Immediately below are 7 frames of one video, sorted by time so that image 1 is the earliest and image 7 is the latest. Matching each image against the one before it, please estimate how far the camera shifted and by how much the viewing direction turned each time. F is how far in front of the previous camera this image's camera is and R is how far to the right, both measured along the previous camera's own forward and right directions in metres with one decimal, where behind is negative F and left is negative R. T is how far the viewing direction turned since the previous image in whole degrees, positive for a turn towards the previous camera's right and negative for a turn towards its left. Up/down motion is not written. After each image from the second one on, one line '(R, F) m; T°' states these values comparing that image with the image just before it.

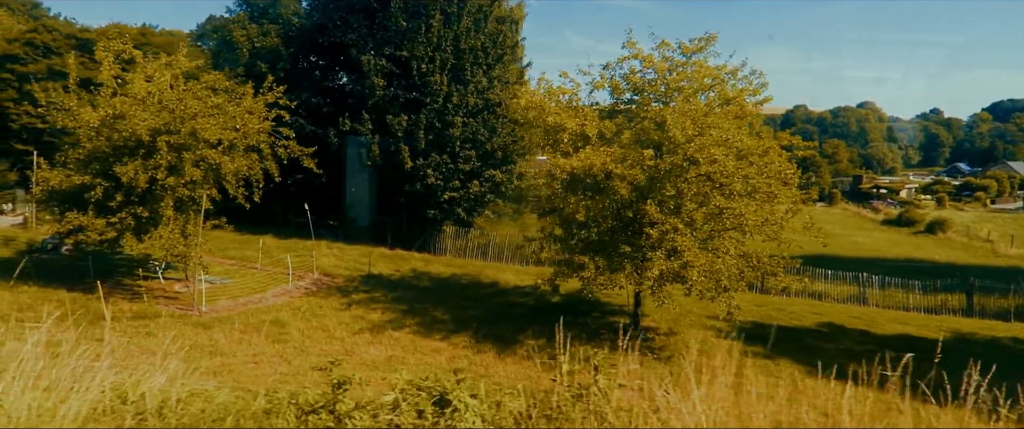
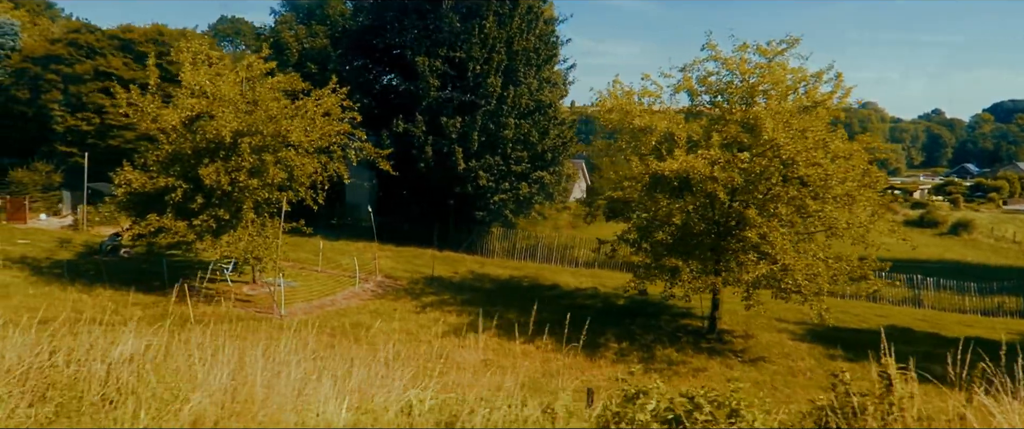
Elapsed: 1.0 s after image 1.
(-2.0, +0.1) m; 0°
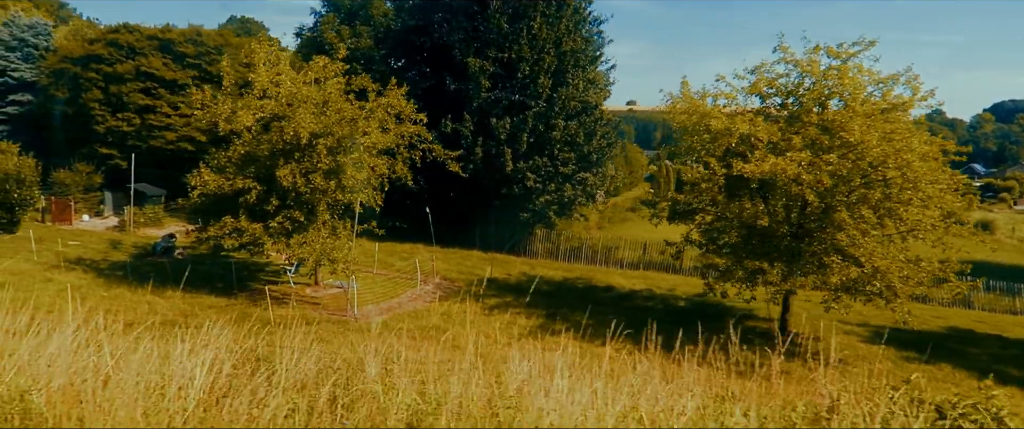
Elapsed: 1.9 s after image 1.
(-1.8, +0.1) m; 0°
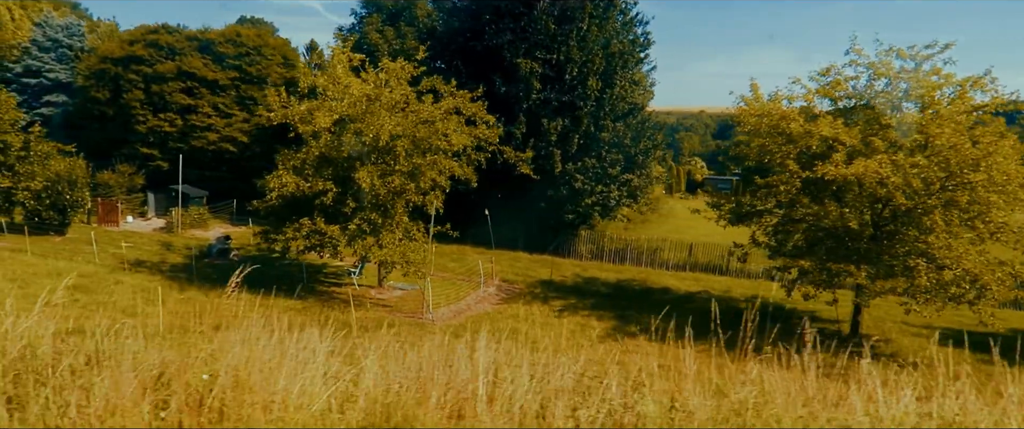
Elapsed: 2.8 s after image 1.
(-1.9, 0.0) m; 0°
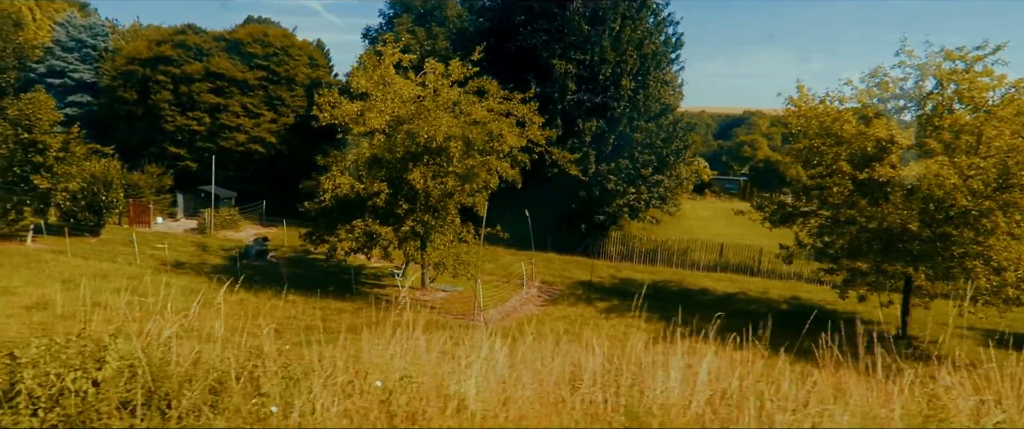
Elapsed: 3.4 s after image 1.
(-1.3, 0.0) m; 0°
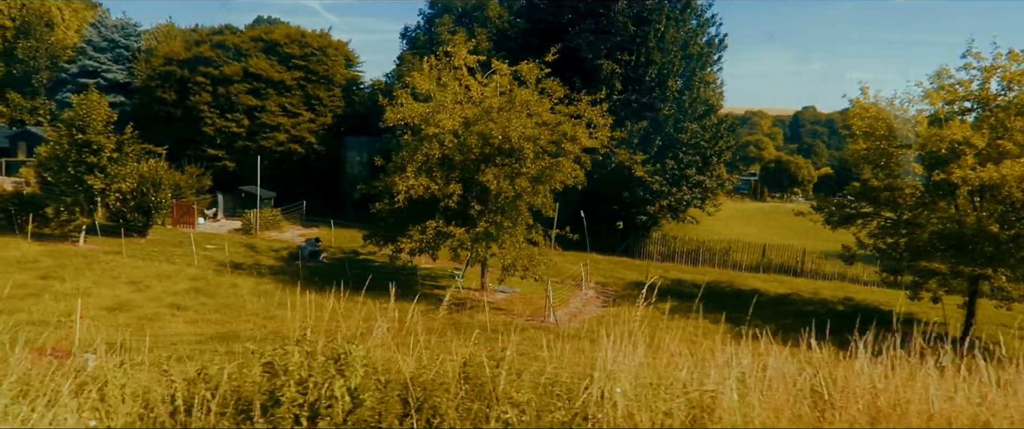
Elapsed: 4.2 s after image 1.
(-1.7, 0.0) m; 0°
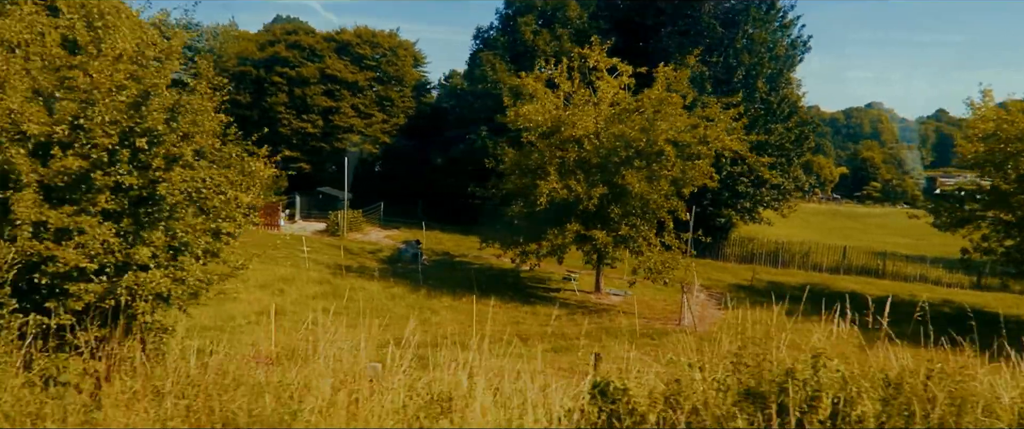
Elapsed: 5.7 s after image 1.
(-3.3, +0.1) m; 0°
